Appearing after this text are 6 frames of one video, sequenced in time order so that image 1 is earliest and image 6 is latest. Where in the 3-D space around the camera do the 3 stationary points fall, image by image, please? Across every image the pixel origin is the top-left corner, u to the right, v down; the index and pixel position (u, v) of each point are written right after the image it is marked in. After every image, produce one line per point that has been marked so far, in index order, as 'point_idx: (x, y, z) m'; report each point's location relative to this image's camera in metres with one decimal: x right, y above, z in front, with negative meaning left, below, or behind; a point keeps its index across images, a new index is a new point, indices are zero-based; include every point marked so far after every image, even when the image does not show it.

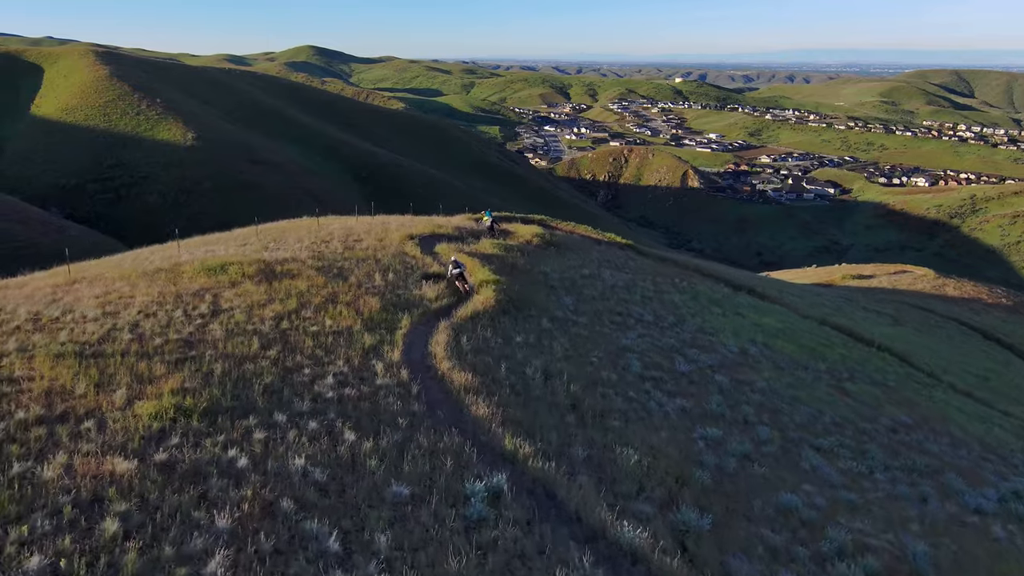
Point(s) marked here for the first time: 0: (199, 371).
0: (-4.3, -1.1, +10.5) m
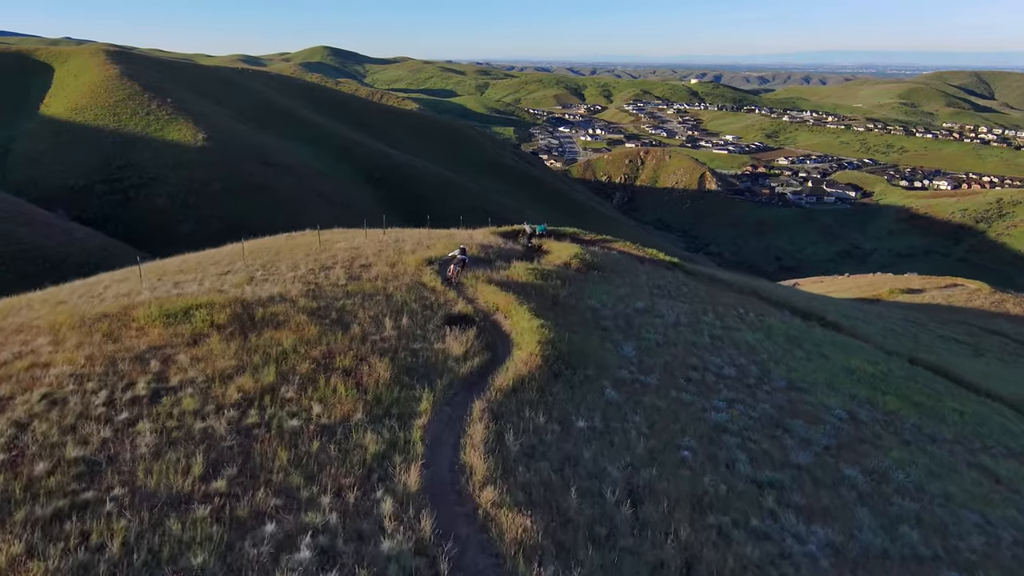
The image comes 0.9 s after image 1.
0: (-3.5, -2.1, +6.2) m
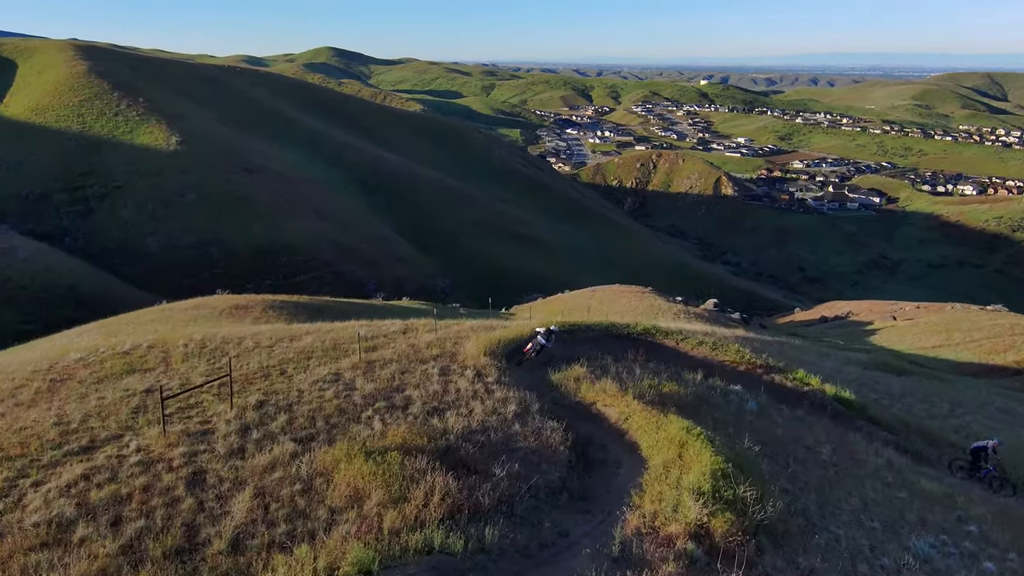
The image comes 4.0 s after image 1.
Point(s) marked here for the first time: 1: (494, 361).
0: (-3.2, -5.6, -9.8) m
1: (-0.4, -1.4, +15.0) m
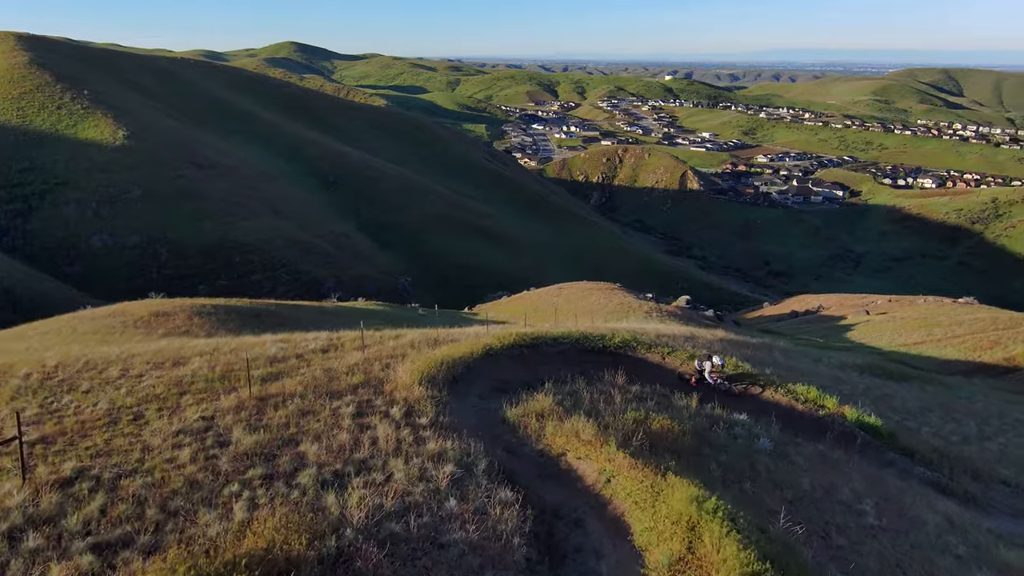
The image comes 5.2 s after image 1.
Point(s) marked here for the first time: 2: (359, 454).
0: (-3.0, -5.9, -13.4) m
1: (-1.2, -1.5, +11.4) m
2: (-1.7, -1.9, +8.8) m
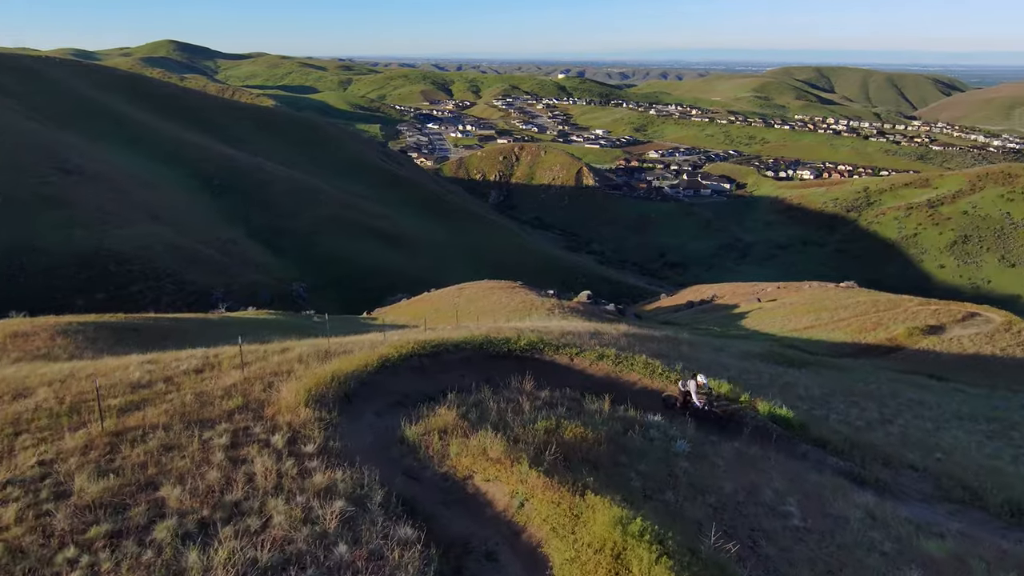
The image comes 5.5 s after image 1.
0: (-1.0, -6.0, -14.7) m
1: (-2.5, -1.6, +10.2) m
2: (-2.7, -2.0, +7.5) m
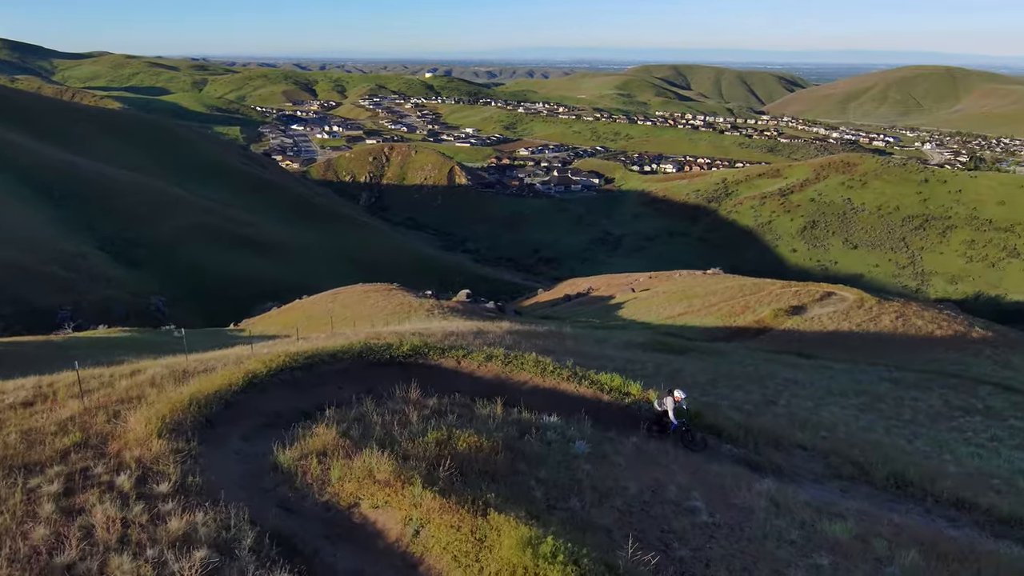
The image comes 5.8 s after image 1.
0: (+1.8, -6.0, -15.4) m
1: (-3.9, -1.8, +8.8) m
2: (-3.6, -2.2, +6.2) m
